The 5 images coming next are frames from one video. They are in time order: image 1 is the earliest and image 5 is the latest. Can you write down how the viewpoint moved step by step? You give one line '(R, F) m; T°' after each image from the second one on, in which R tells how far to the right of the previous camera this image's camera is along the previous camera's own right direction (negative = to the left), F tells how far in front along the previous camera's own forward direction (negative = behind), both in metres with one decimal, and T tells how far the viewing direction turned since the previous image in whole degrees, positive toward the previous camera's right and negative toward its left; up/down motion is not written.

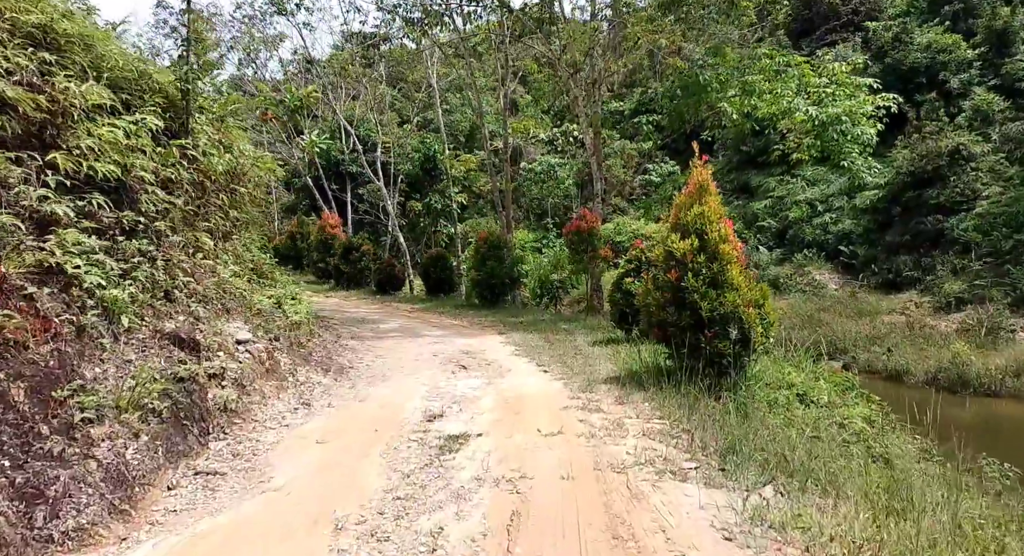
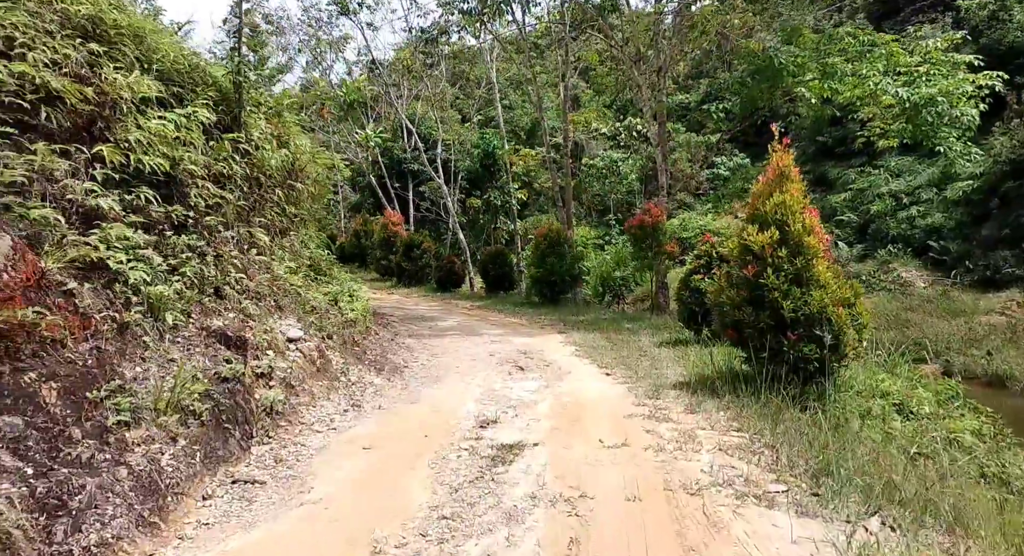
(0.0, +0.4) m; -5°
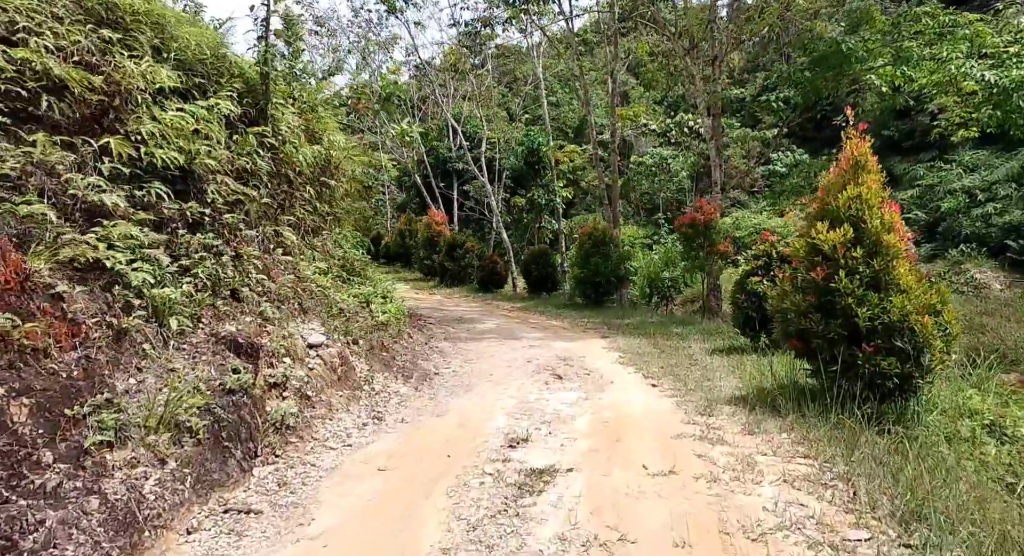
(+0.1, +0.6) m; -4°
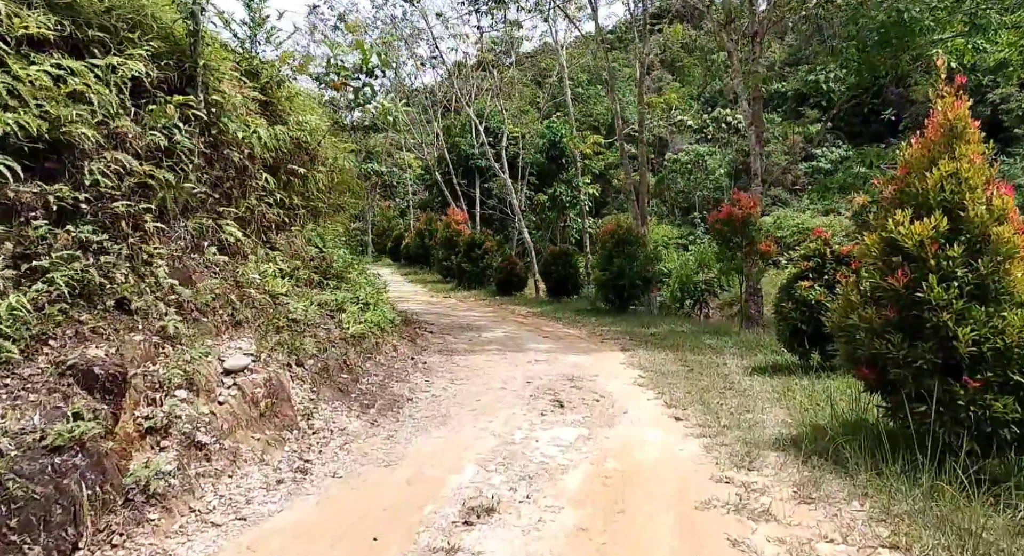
(+0.4, +1.6) m; -3°
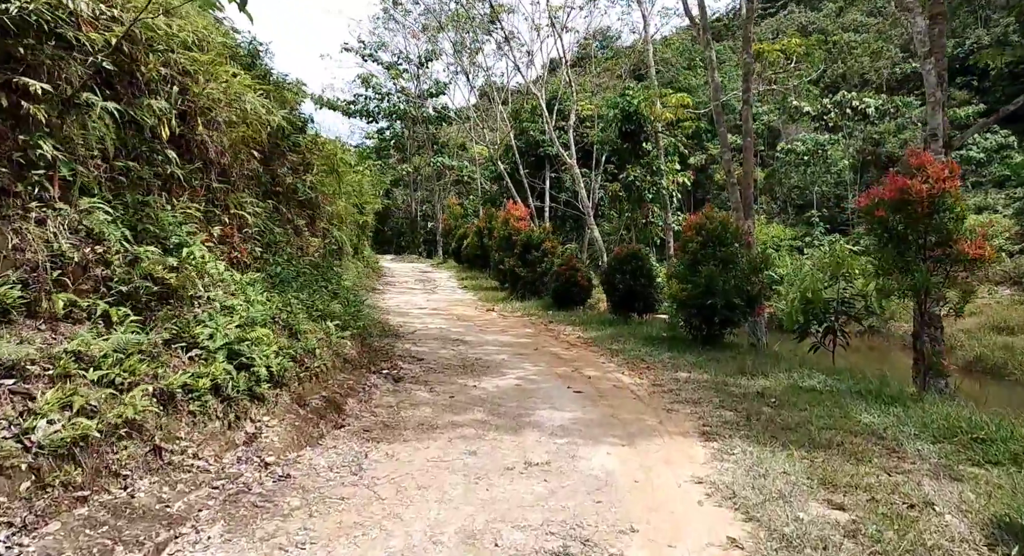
(+0.9, +4.8) m; -8°
